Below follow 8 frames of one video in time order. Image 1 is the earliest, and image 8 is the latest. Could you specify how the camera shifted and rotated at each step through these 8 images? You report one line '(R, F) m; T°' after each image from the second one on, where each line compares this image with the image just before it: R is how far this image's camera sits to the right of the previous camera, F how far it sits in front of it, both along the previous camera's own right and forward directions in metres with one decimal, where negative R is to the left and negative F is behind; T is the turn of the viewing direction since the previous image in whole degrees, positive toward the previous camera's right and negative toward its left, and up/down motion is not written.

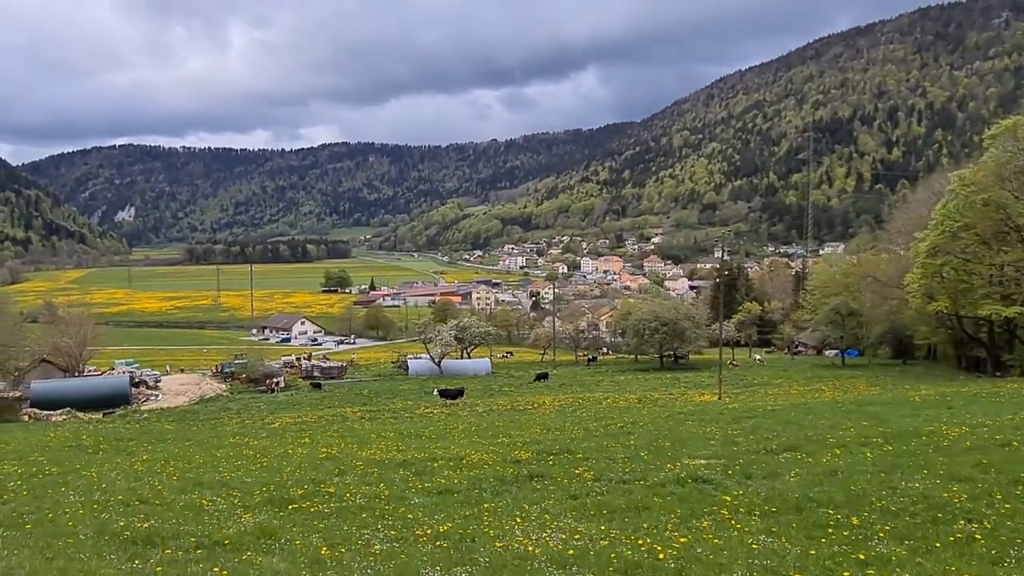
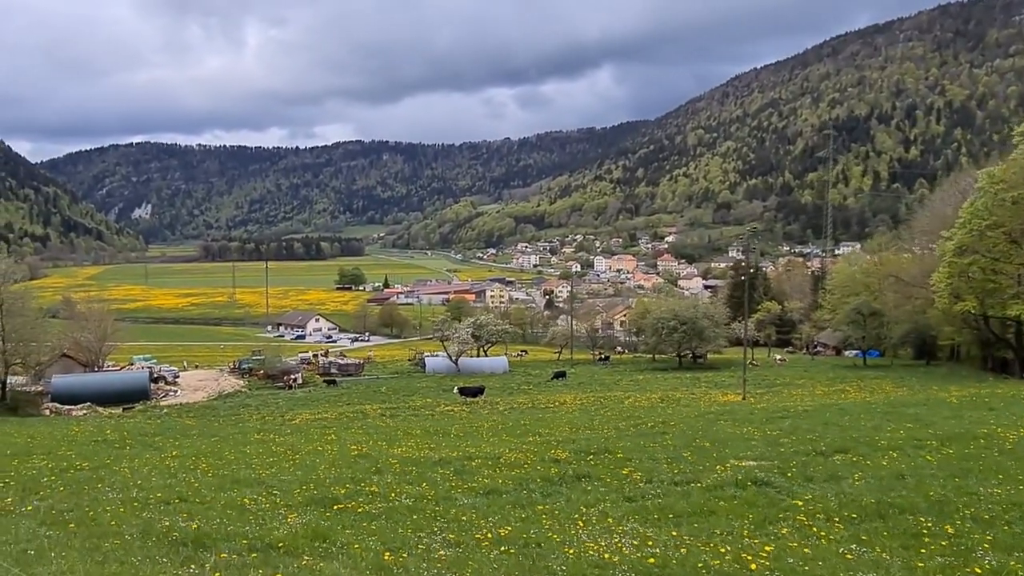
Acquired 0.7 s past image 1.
(-0.6, +0.5) m; -1°
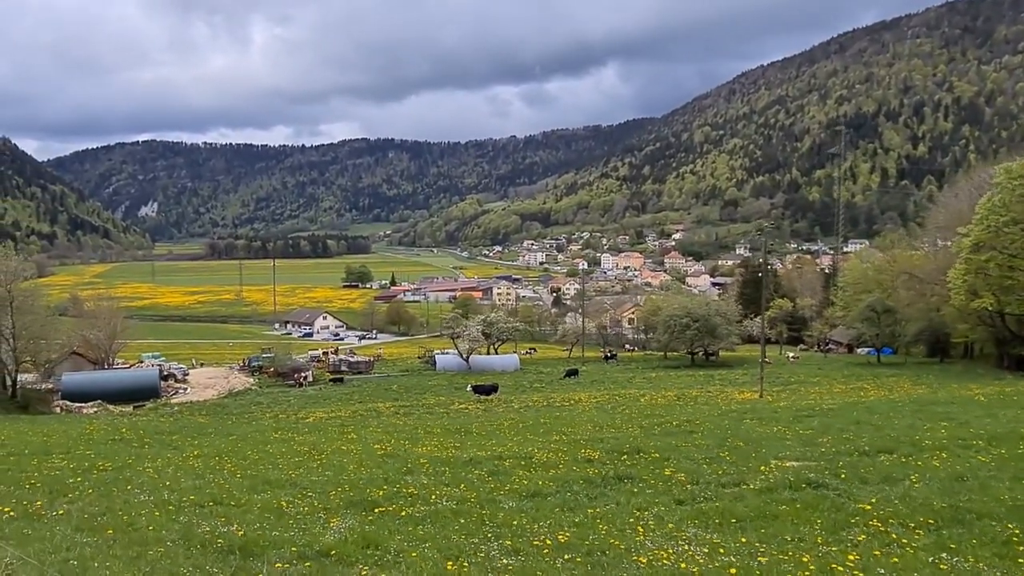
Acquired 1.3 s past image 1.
(-0.5, +0.4) m; 0°
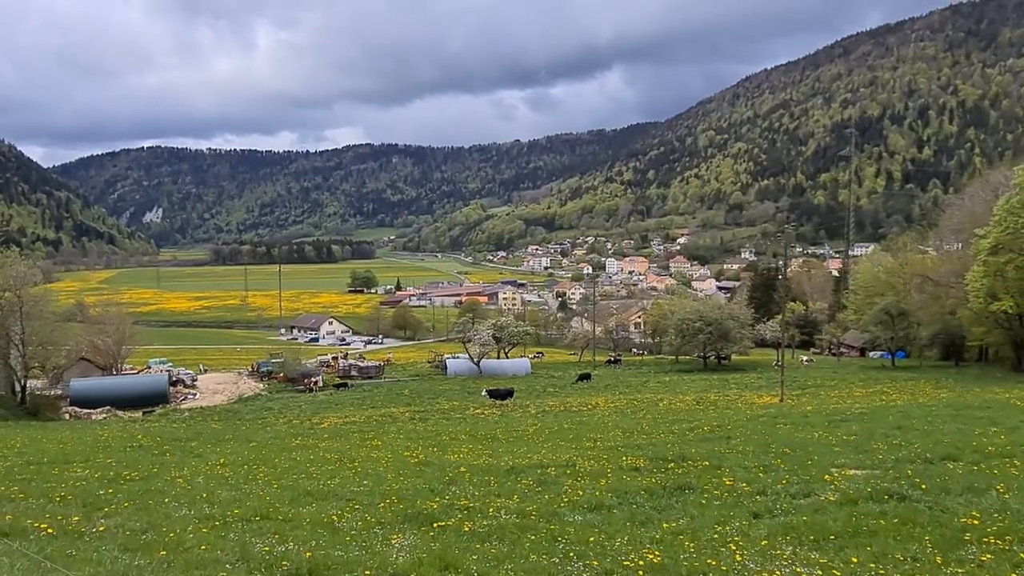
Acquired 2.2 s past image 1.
(-0.7, +0.6) m; 0°
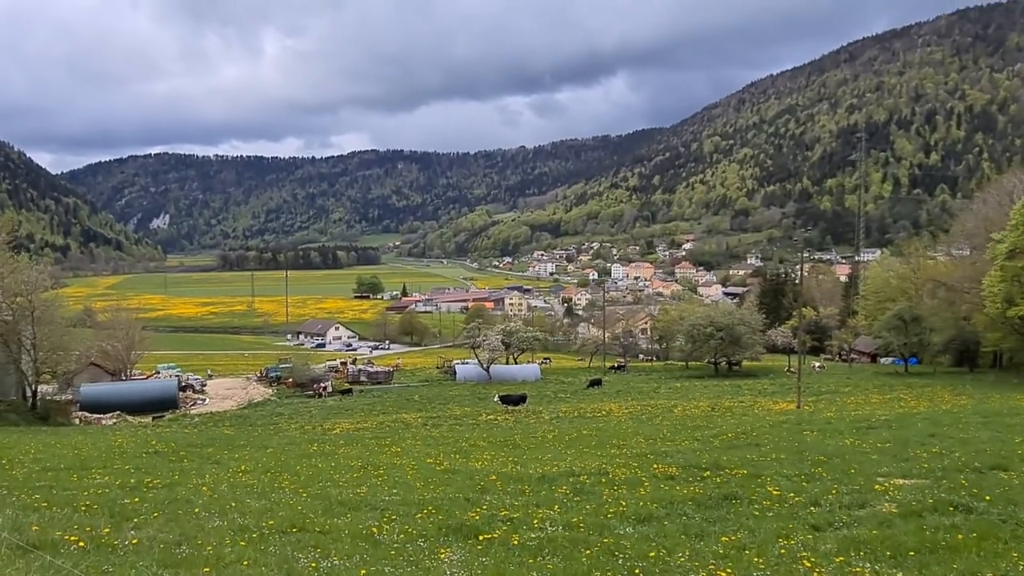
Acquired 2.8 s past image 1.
(-0.5, +0.4) m; 0°
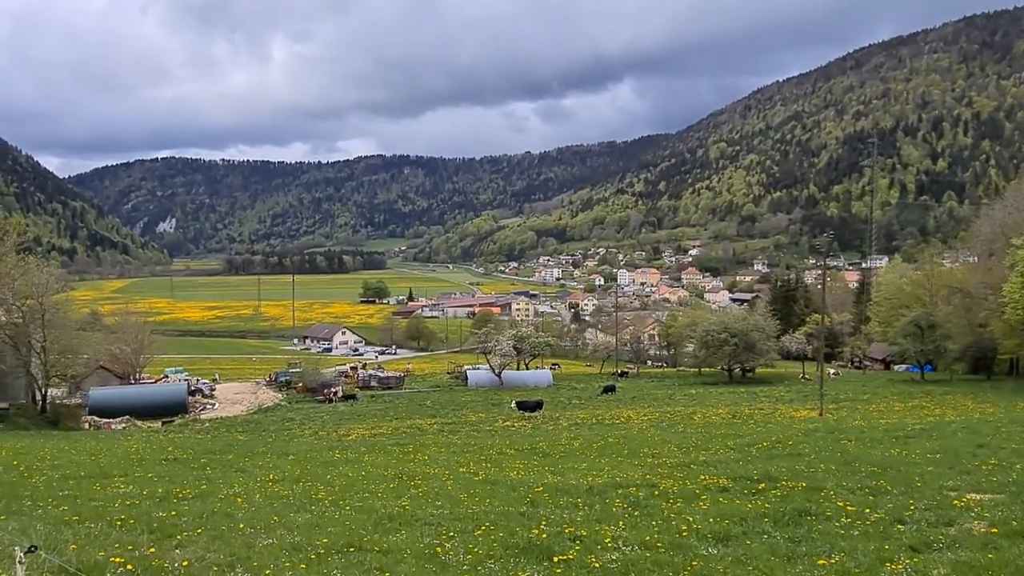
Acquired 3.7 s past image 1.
(-0.7, +0.6) m; 0°
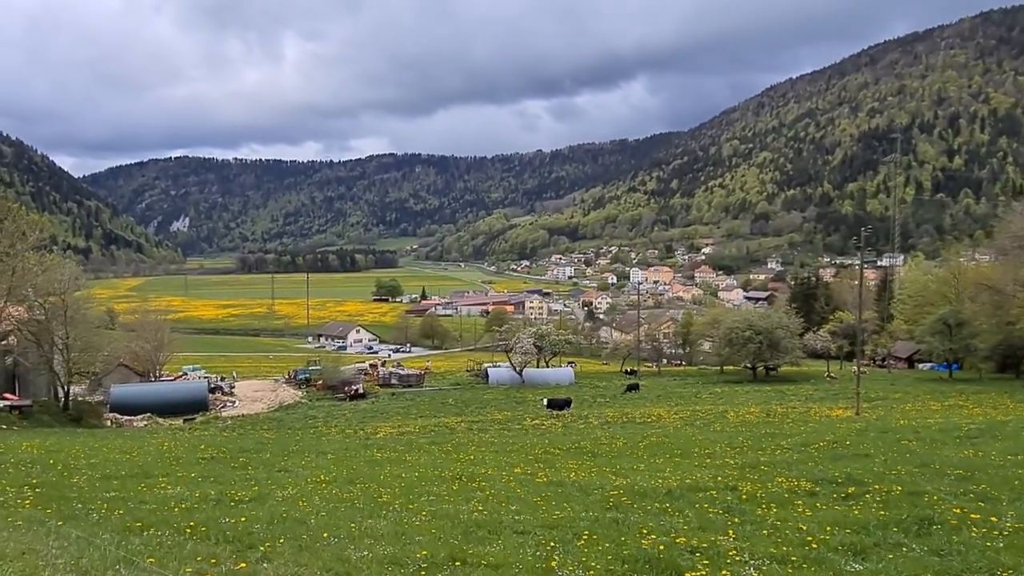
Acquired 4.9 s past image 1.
(-1.0, +0.8) m; -1°
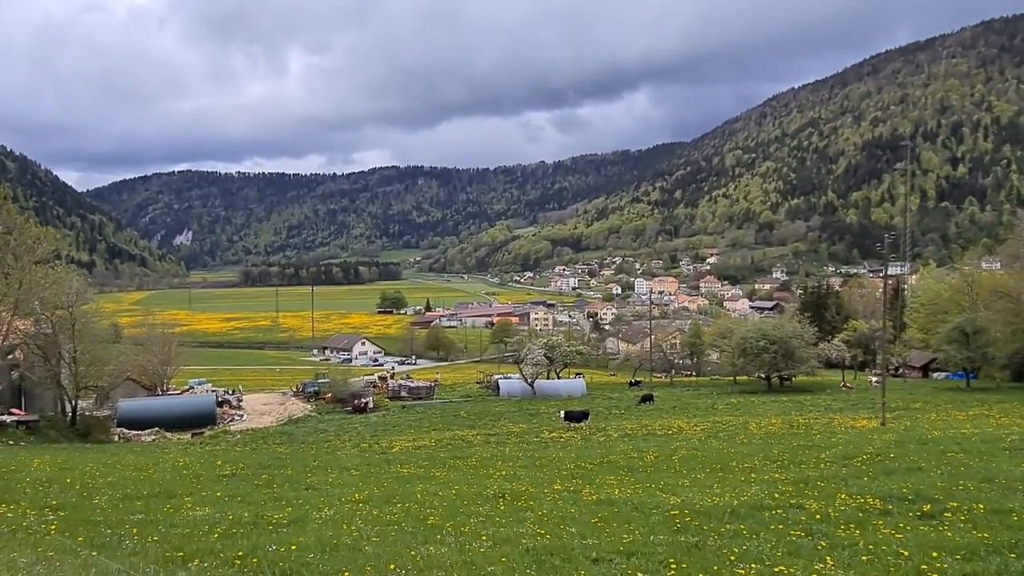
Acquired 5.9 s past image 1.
(-0.7, +0.7) m; 0°
